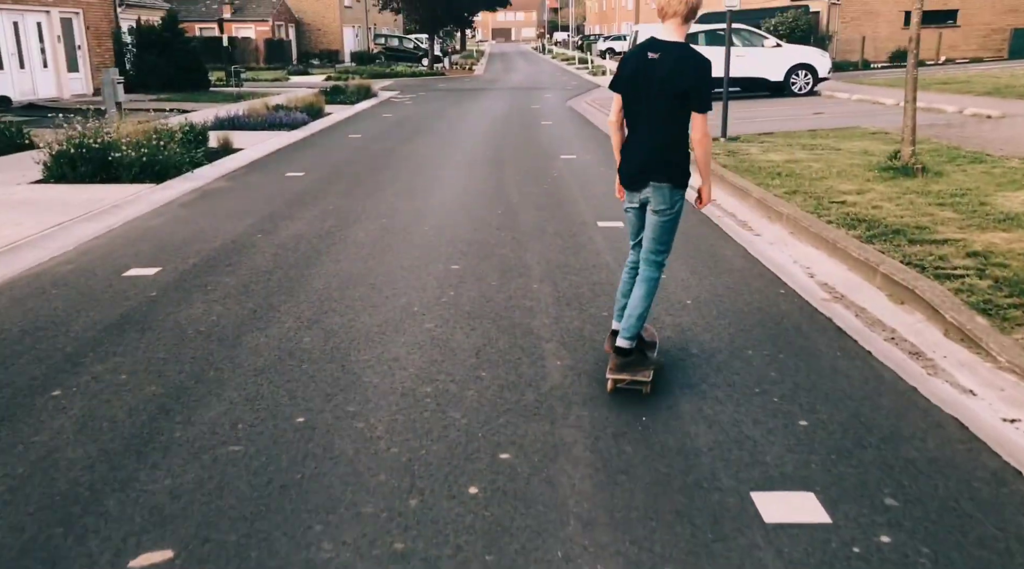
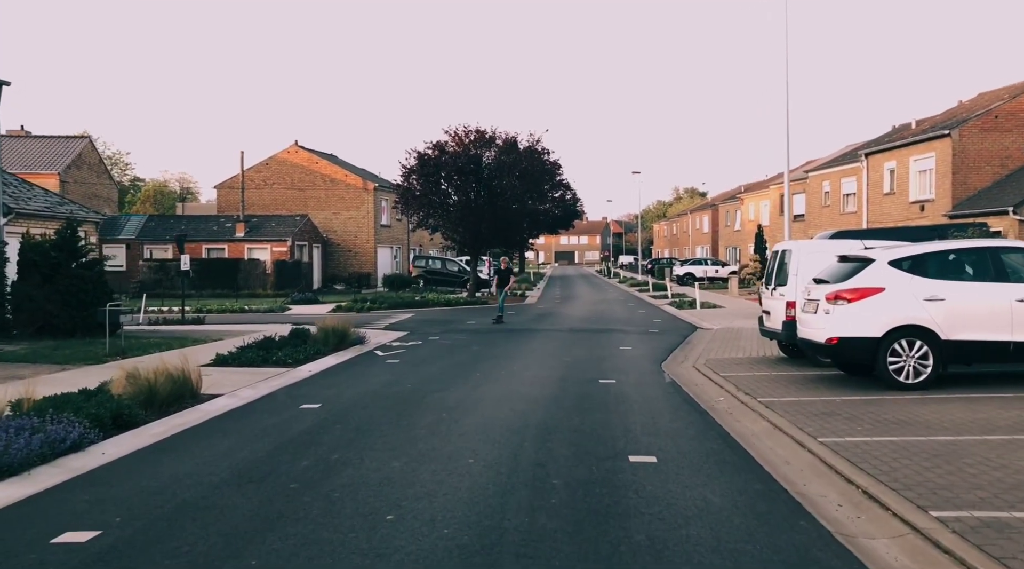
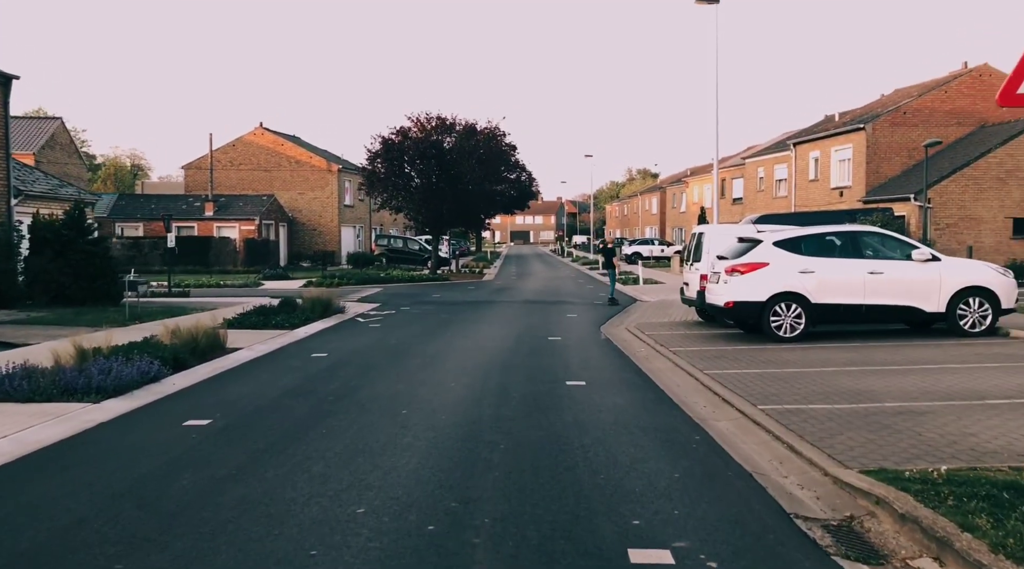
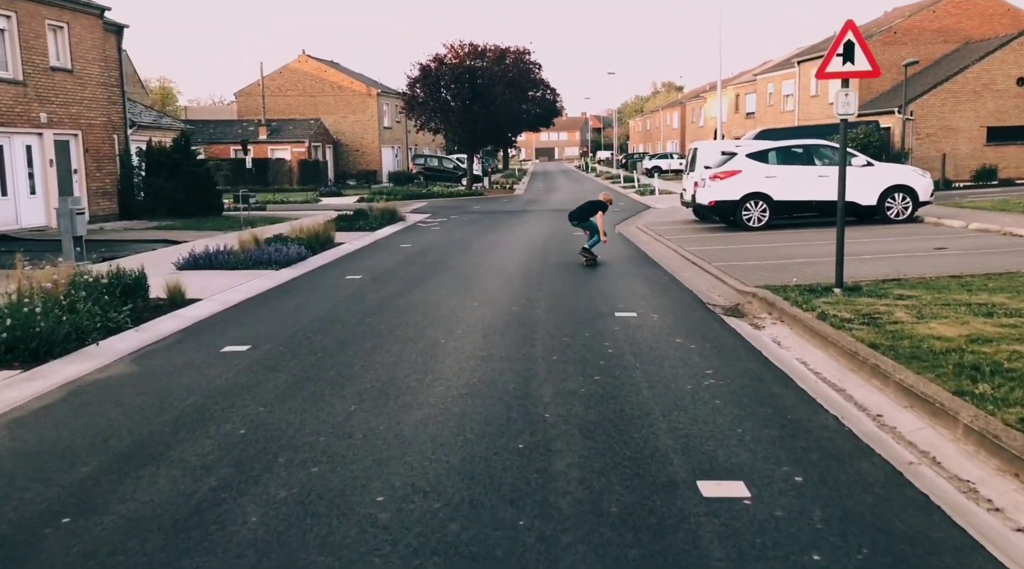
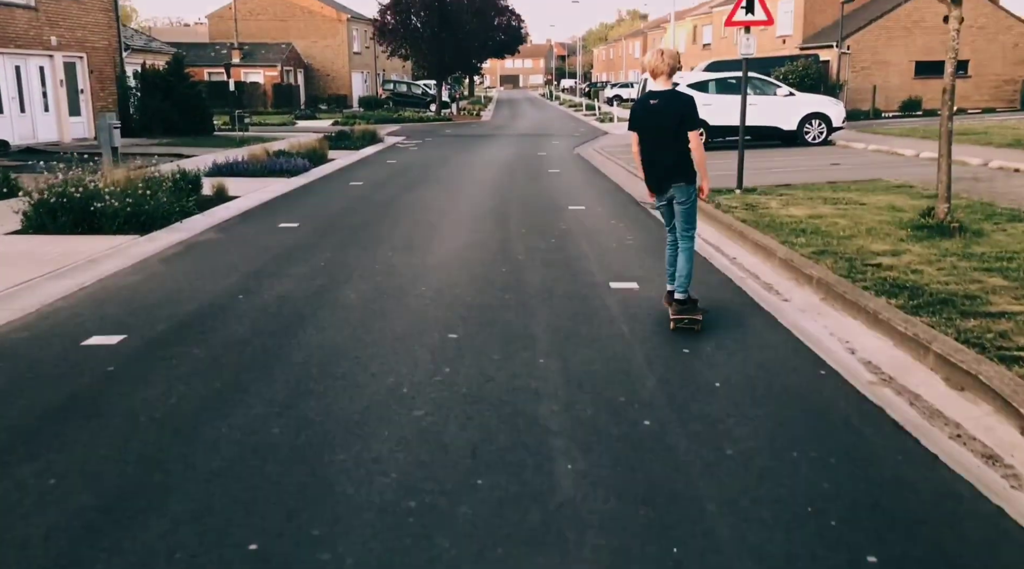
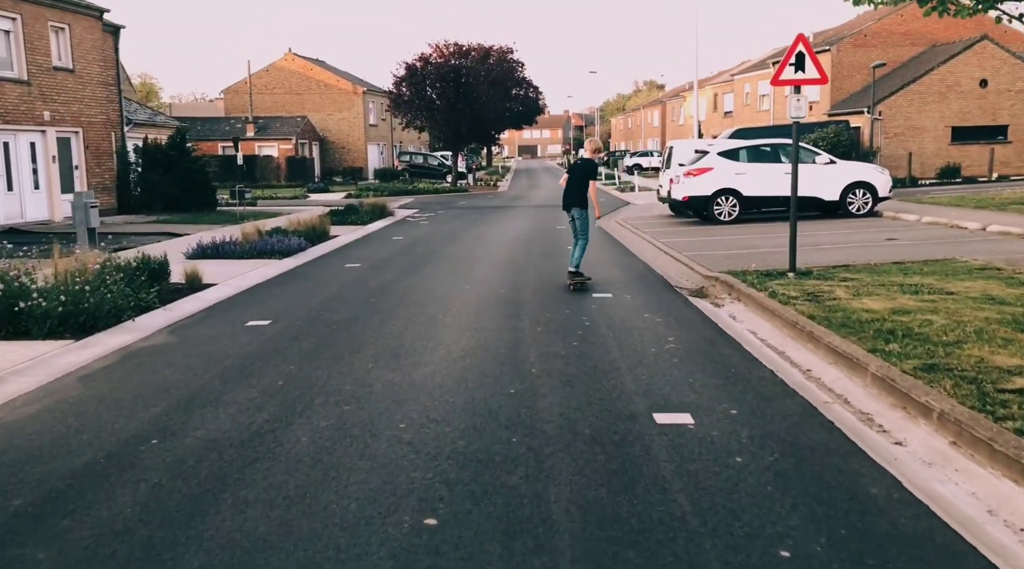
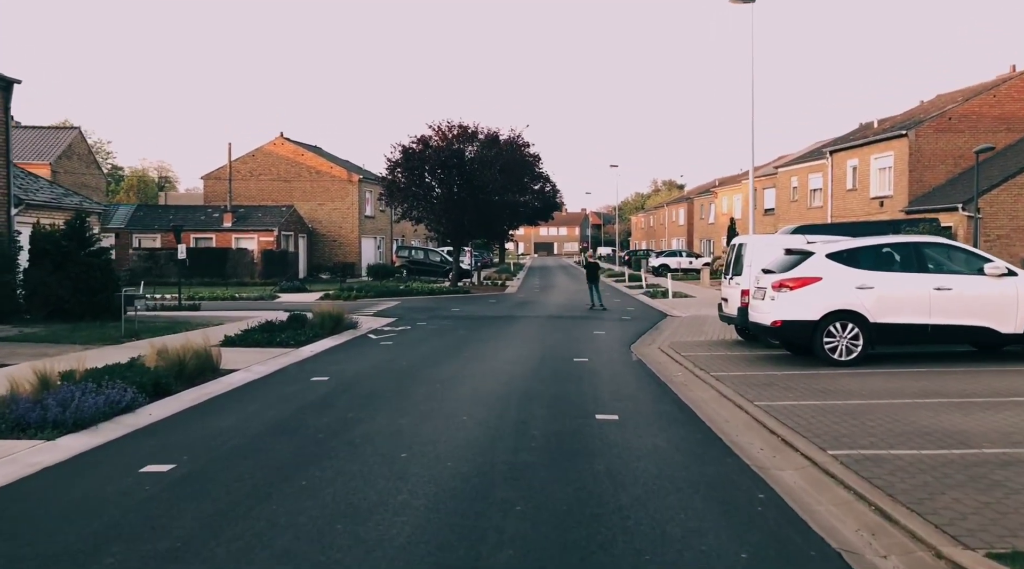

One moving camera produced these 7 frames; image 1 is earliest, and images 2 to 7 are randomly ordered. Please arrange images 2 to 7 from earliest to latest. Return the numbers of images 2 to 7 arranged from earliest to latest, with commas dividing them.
5, 6, 4, 3, 7, 2
